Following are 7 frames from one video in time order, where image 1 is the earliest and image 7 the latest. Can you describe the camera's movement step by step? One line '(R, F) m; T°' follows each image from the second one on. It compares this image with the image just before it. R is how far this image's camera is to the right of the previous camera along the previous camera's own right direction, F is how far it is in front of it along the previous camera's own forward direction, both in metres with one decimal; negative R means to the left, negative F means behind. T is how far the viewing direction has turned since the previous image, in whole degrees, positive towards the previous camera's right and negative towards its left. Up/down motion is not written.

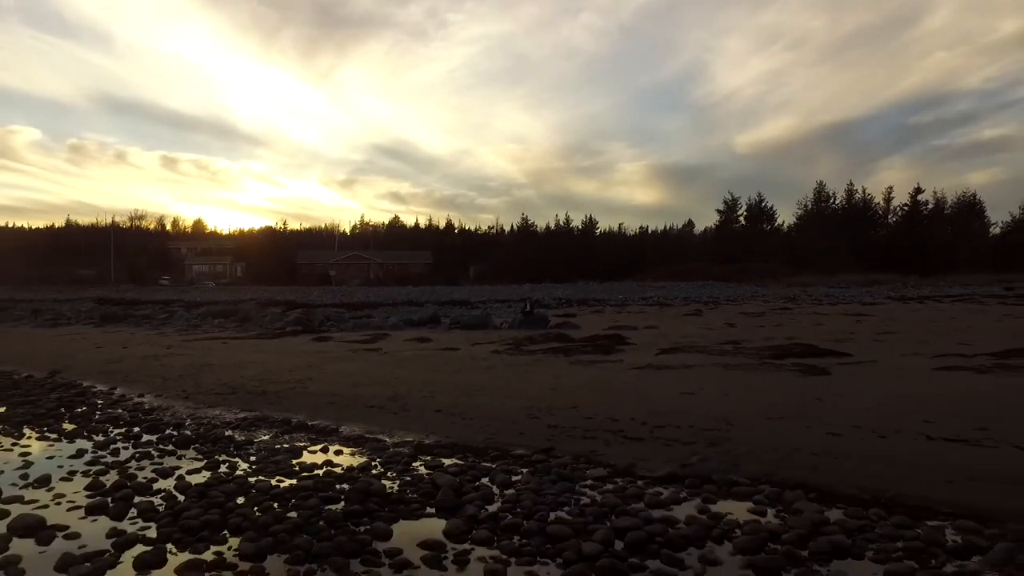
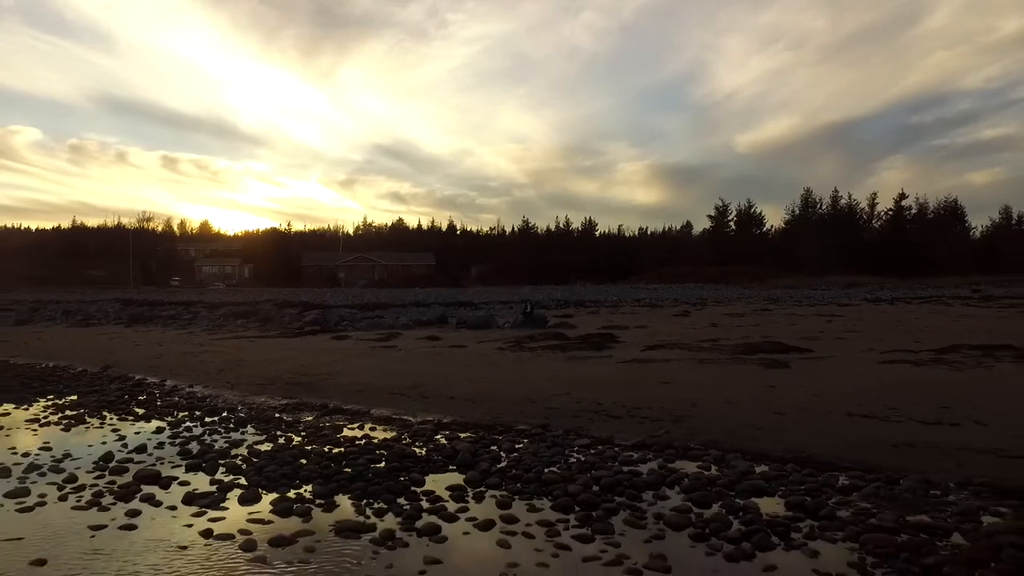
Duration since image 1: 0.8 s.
(0.0, -1.6) m; 0°
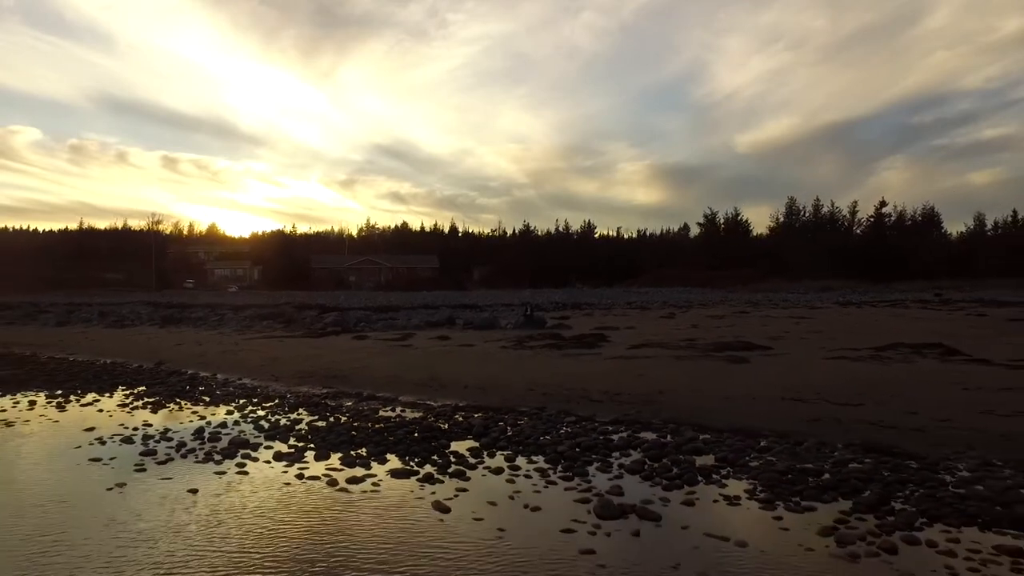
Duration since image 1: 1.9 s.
(0.0, -2.1) m; 0°
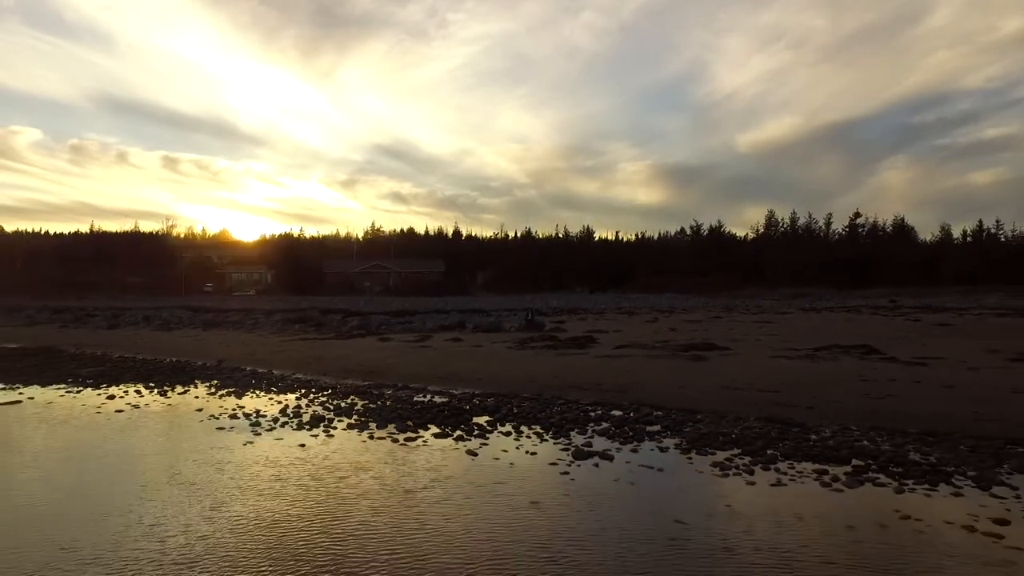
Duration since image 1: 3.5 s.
(-0.1, -3.2) m; 0°
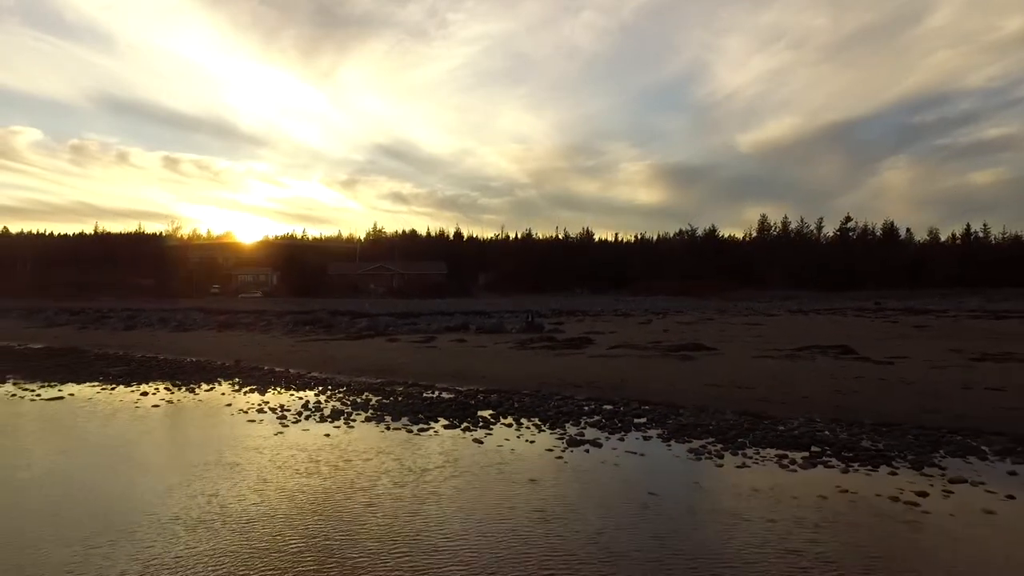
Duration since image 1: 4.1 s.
(0.0, -1.3) m; 0°
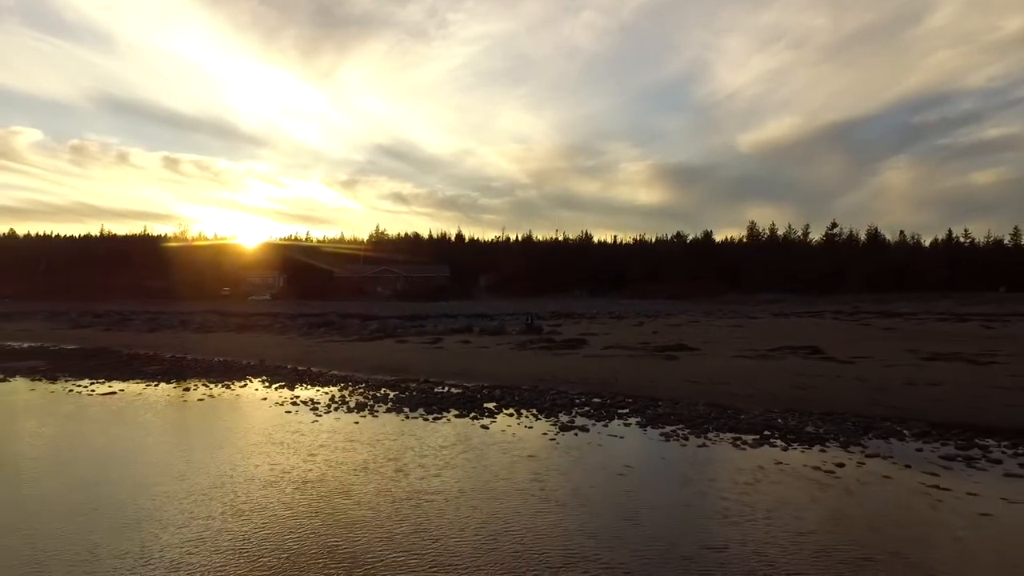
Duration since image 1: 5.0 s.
(0.0, -2.0) m; 0°
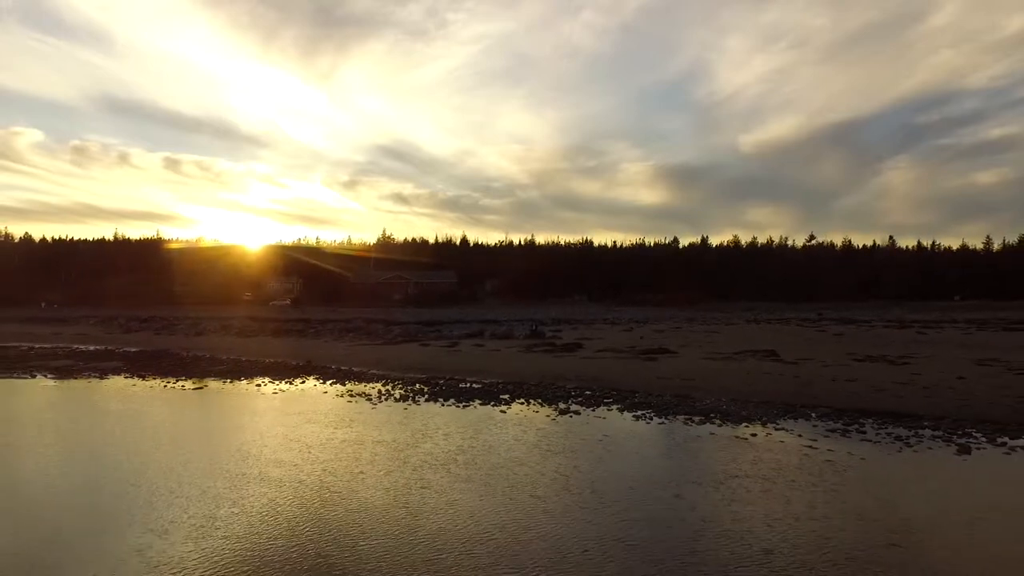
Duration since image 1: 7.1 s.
(-0.3, -4.2) m; 0°
